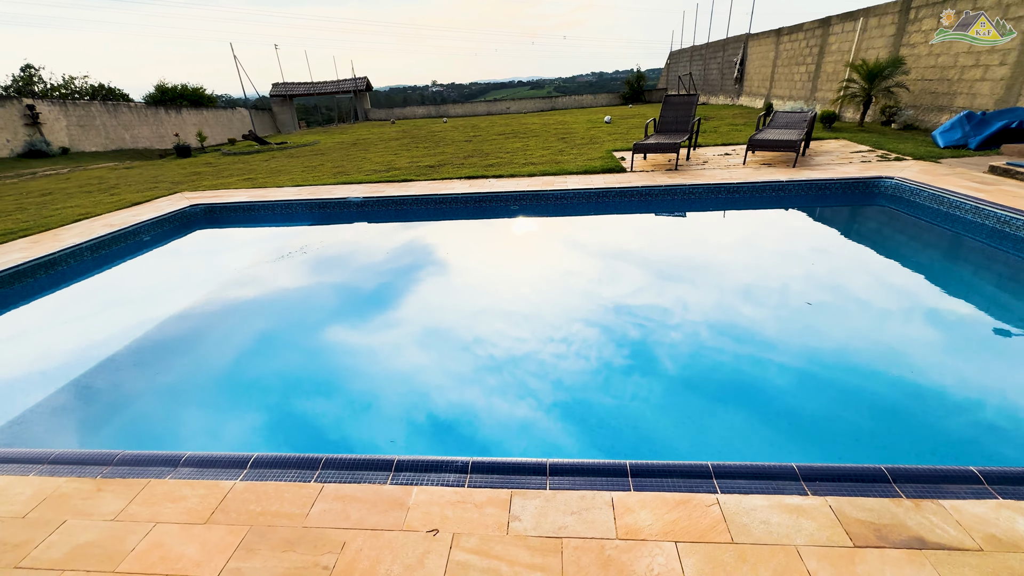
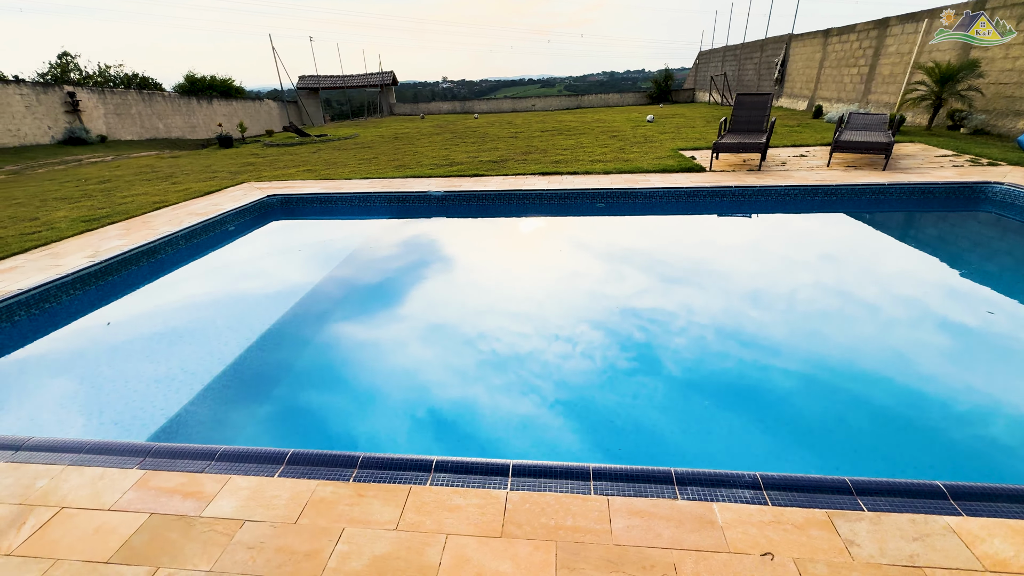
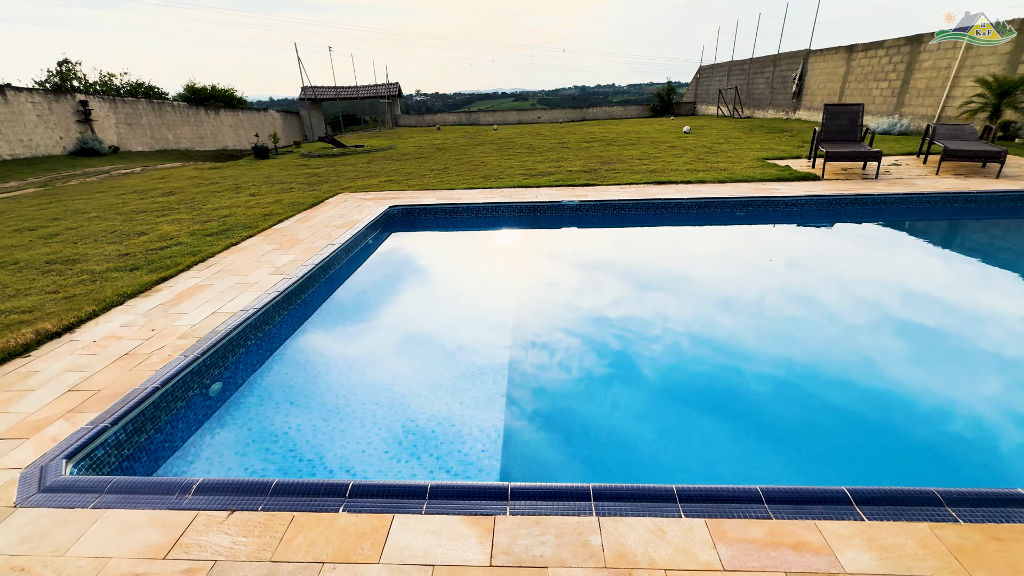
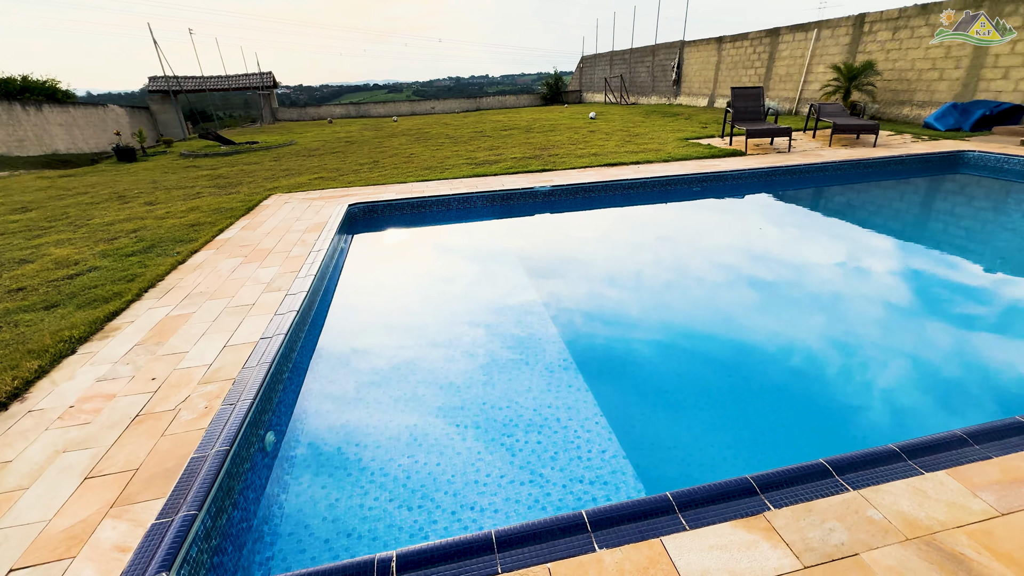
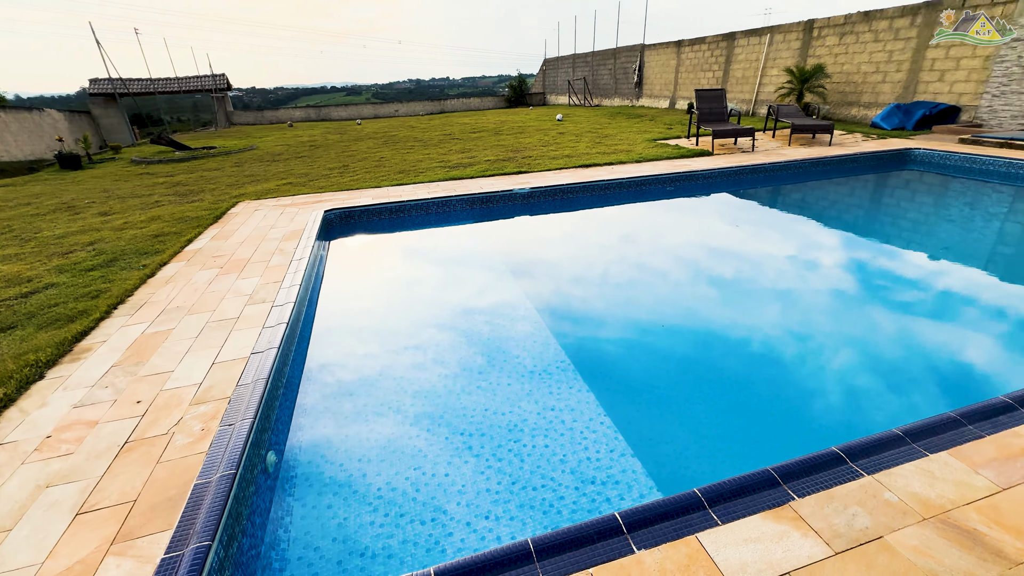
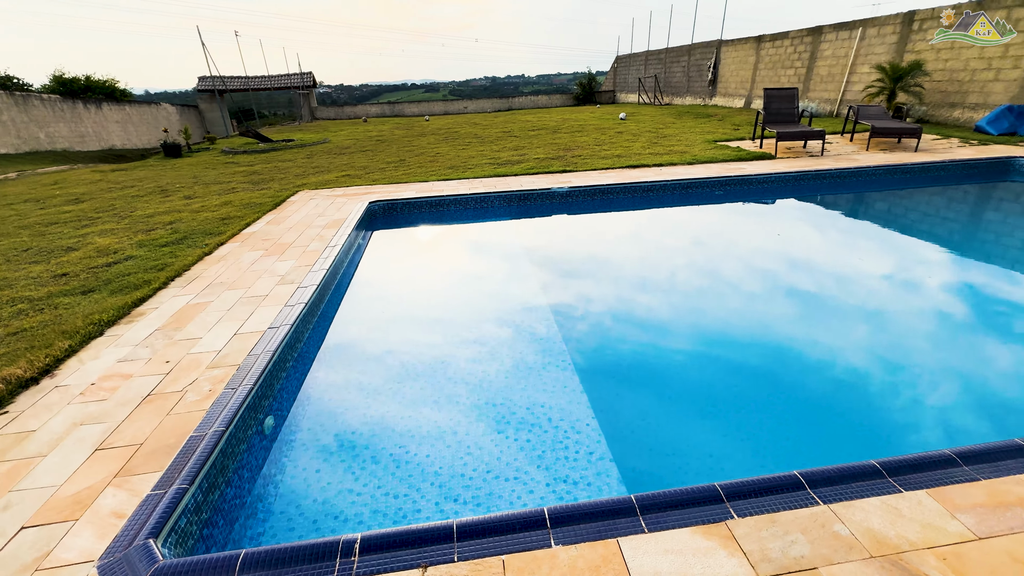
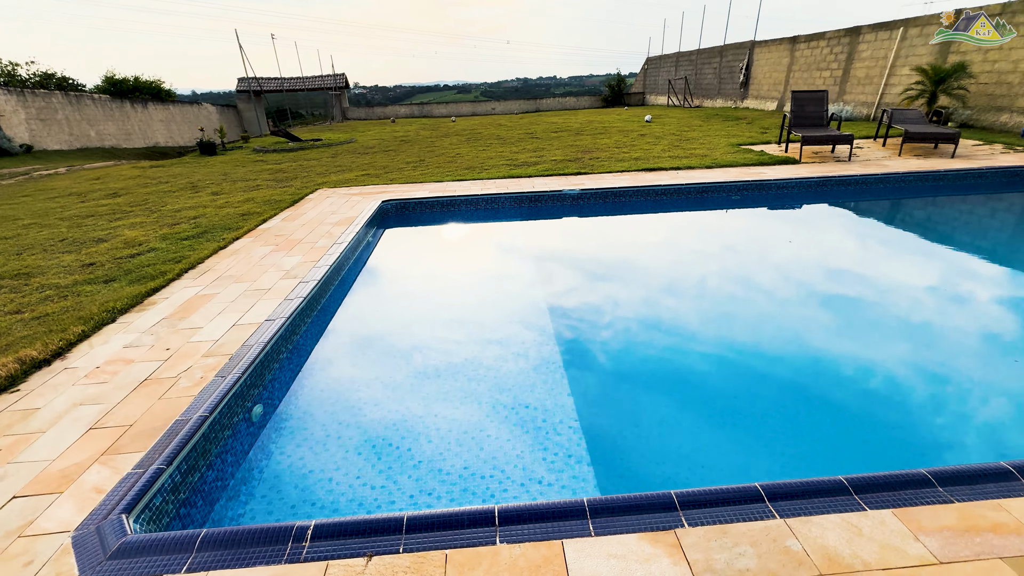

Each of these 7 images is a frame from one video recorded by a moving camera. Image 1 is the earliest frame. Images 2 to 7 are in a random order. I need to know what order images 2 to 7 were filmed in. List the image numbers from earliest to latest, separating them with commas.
2, 3, 7, 6, 4, 5
